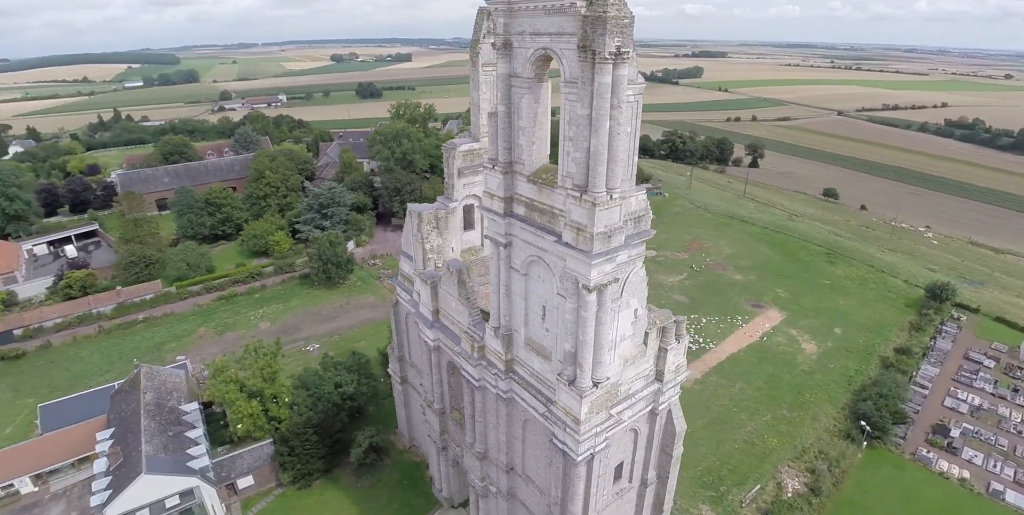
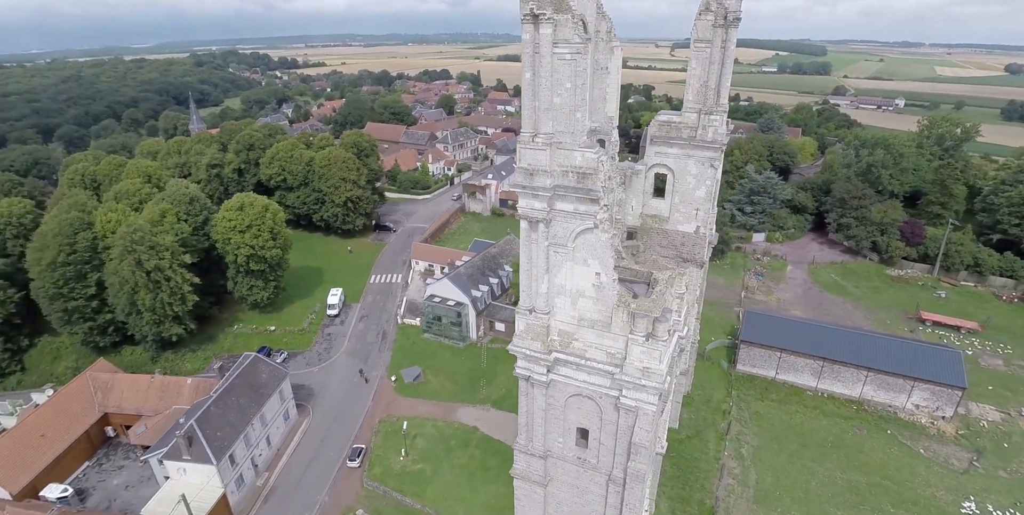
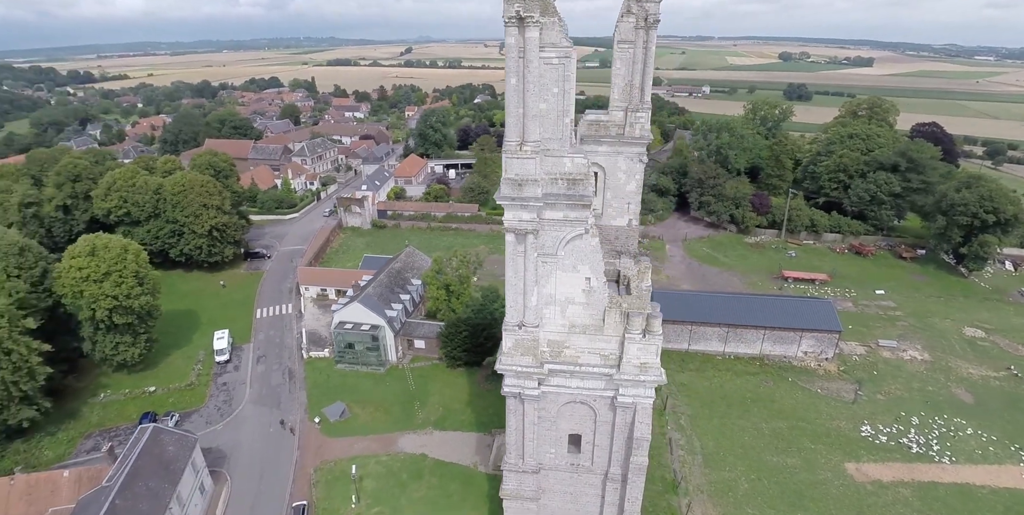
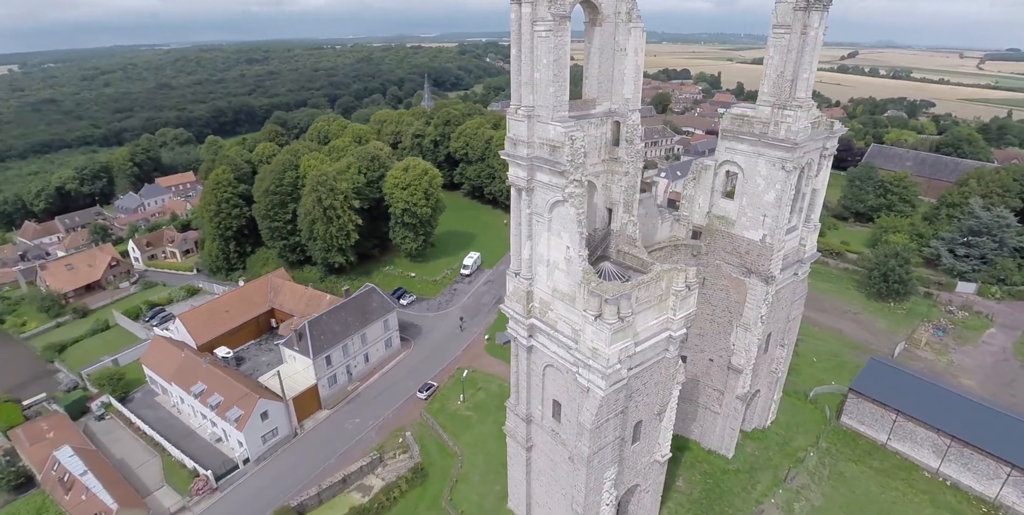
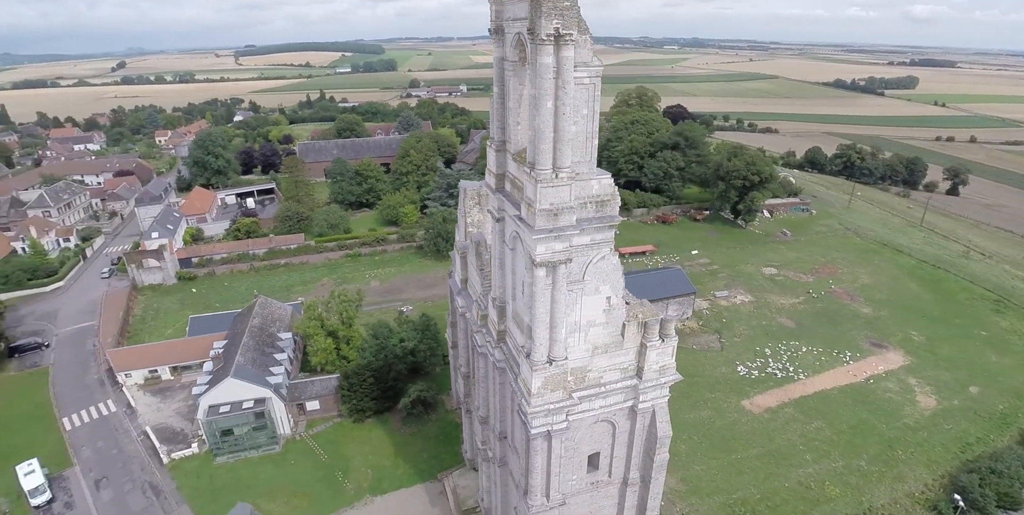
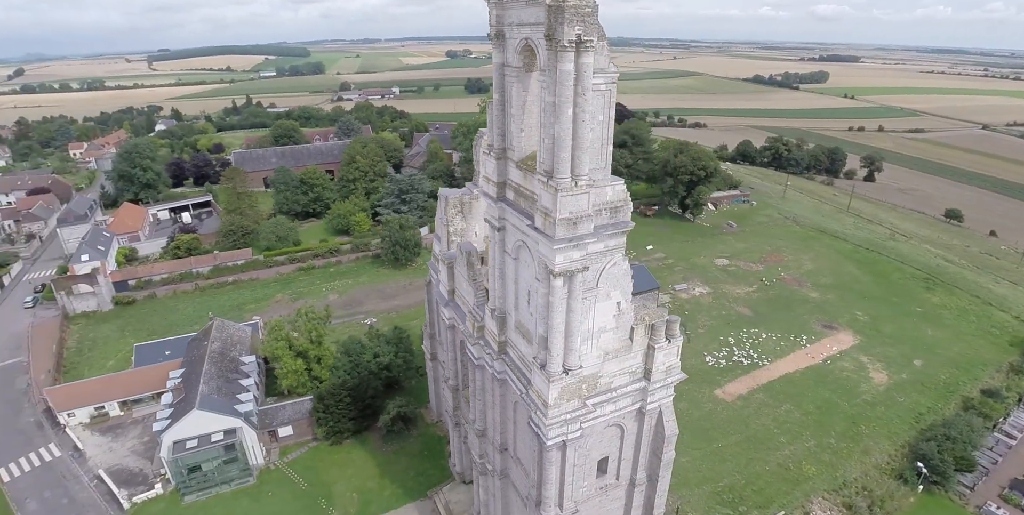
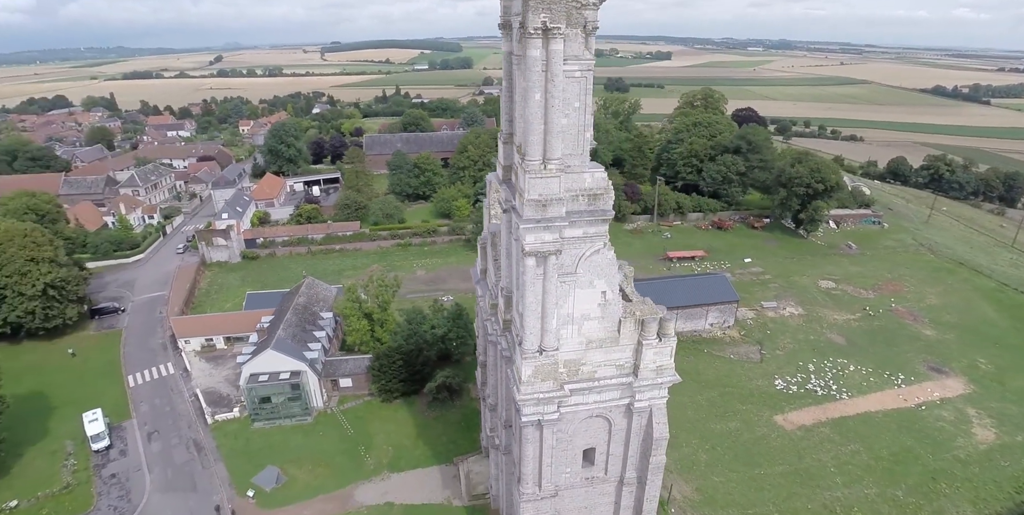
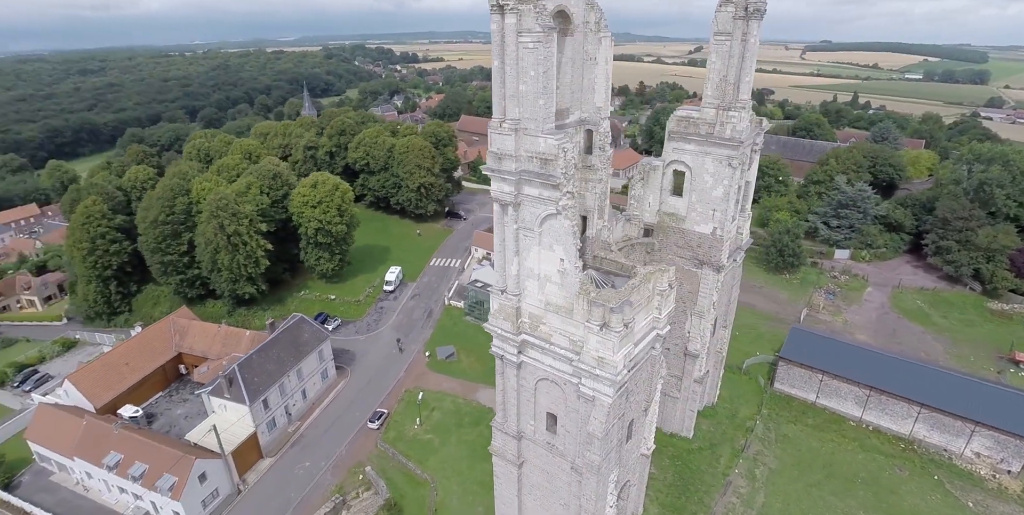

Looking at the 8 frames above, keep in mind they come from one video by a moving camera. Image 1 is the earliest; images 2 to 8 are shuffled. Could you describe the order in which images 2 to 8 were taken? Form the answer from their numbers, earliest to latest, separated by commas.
6, 5, 7, 3, 2, 8, 4
